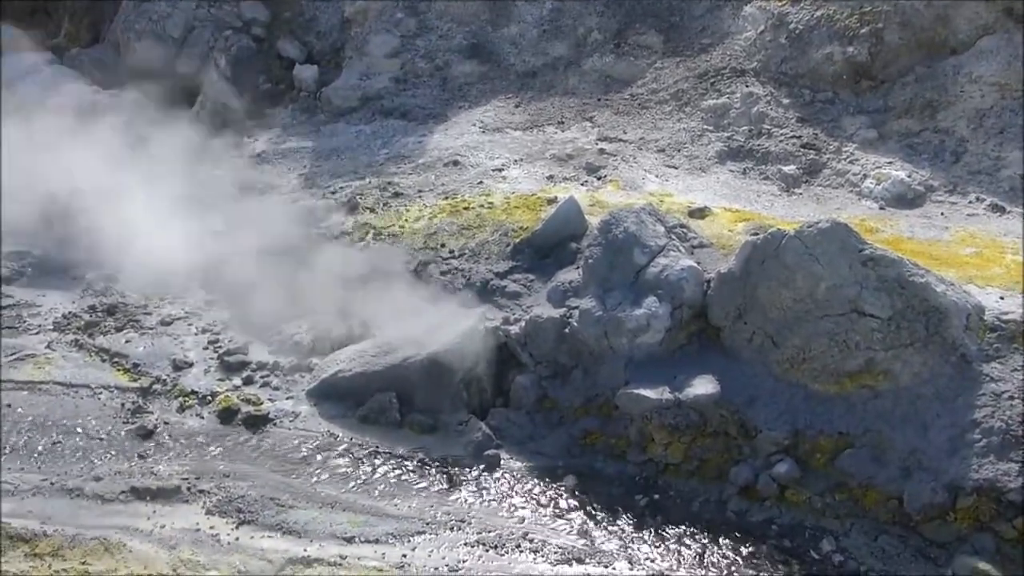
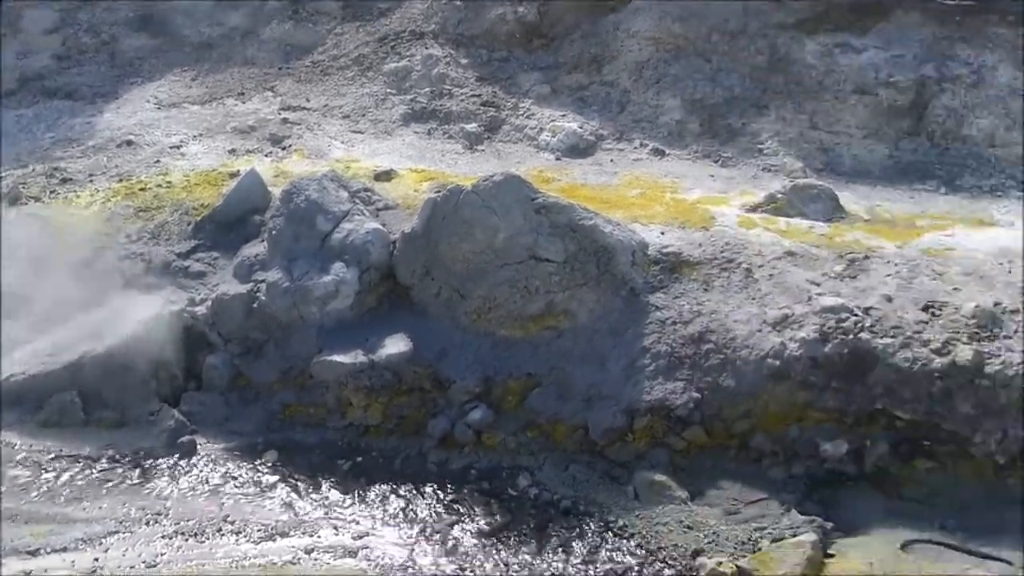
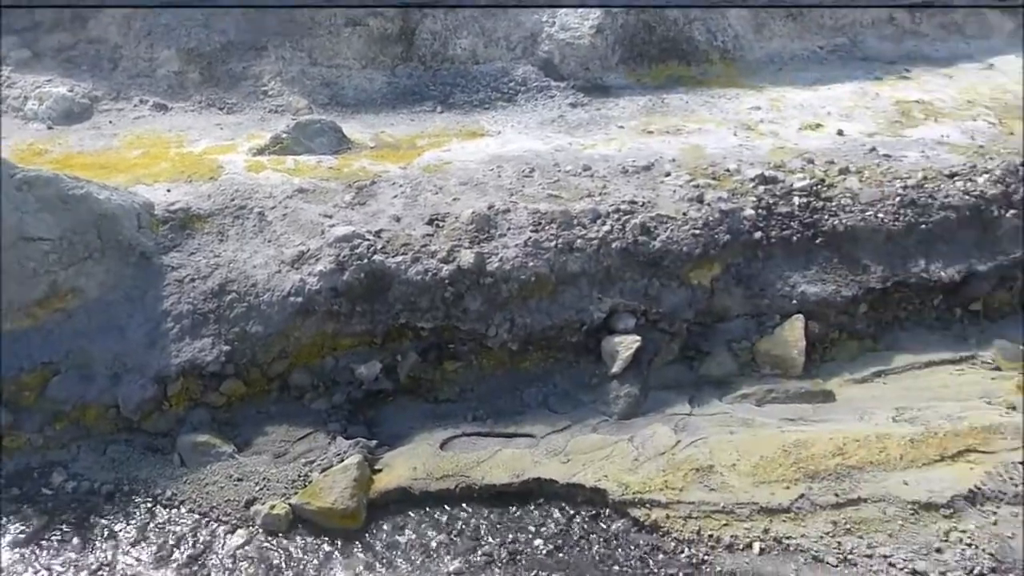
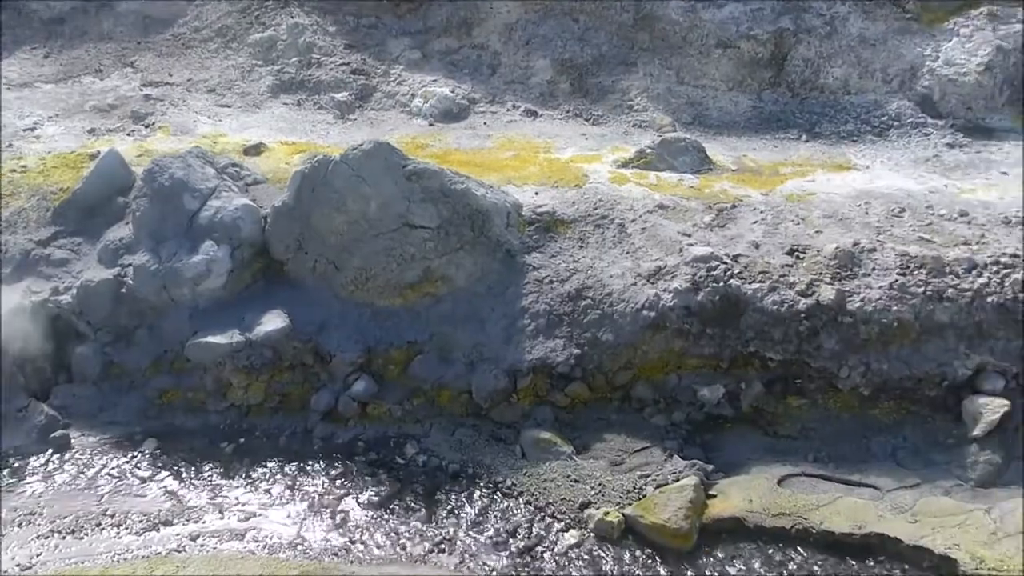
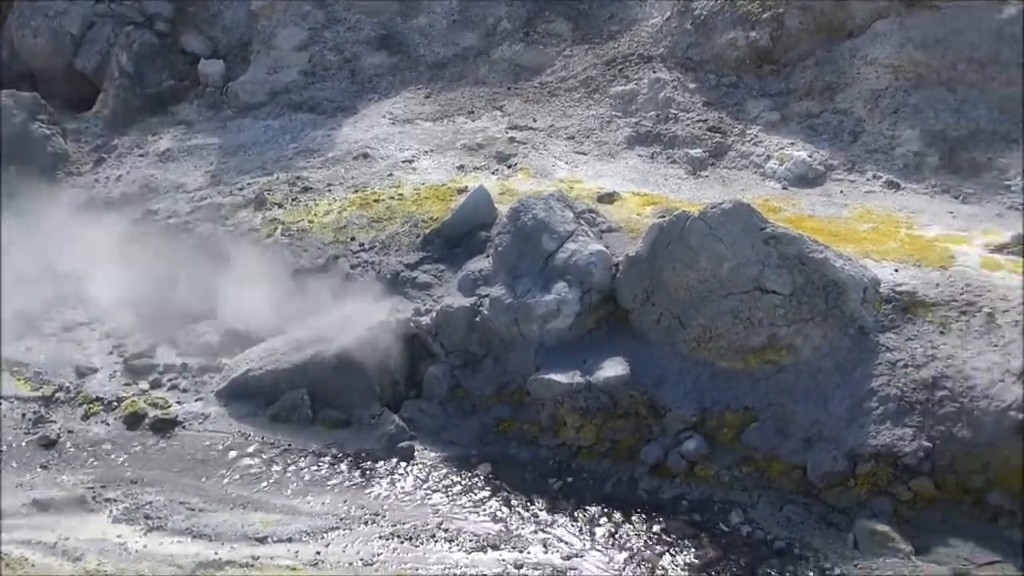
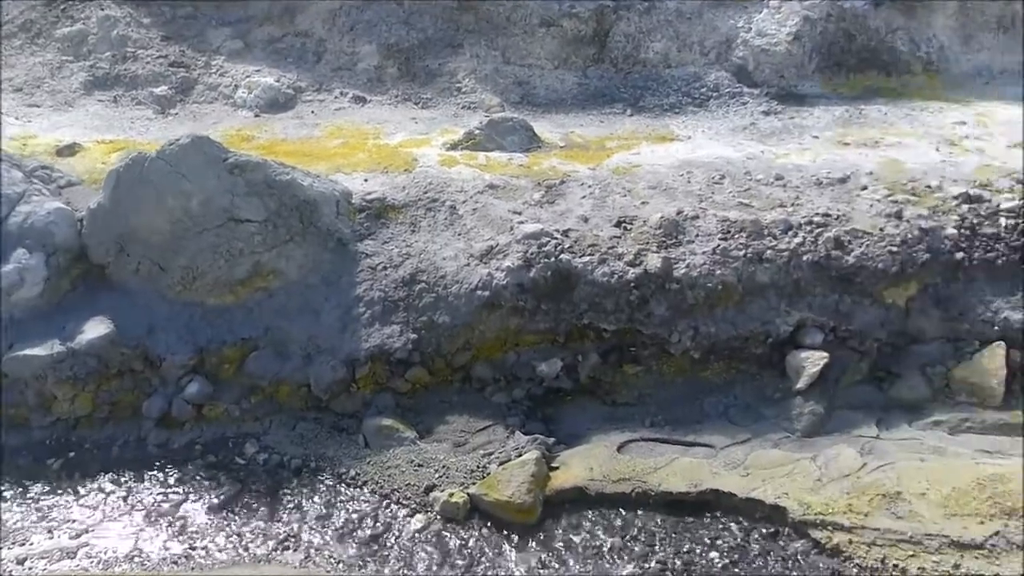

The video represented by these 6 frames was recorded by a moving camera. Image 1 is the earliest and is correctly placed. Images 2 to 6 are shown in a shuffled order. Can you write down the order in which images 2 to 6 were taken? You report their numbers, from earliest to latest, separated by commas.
5, 2, 4, 6, 3
